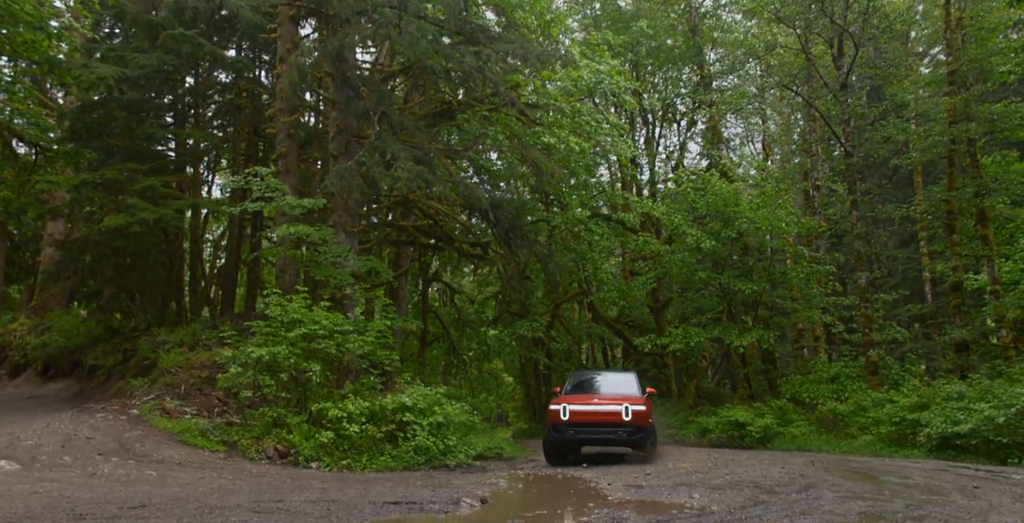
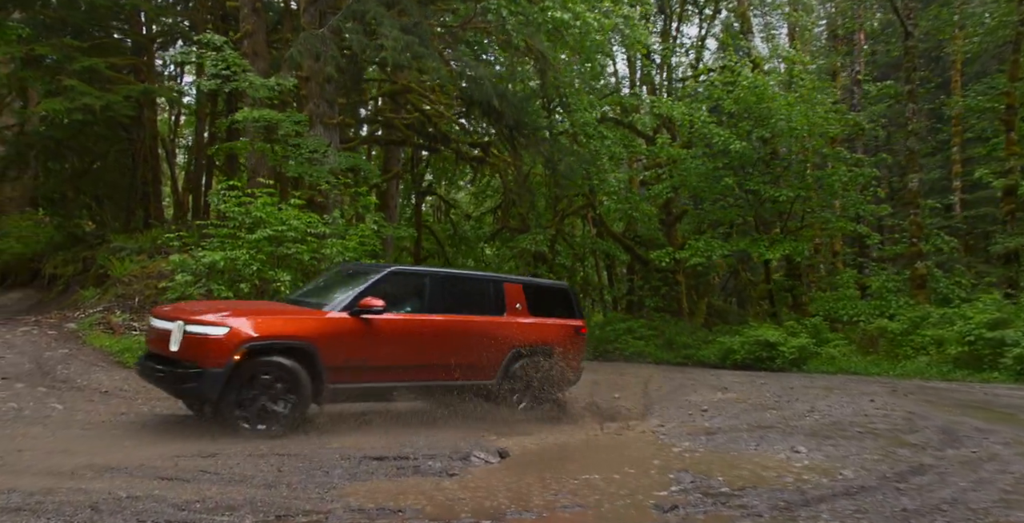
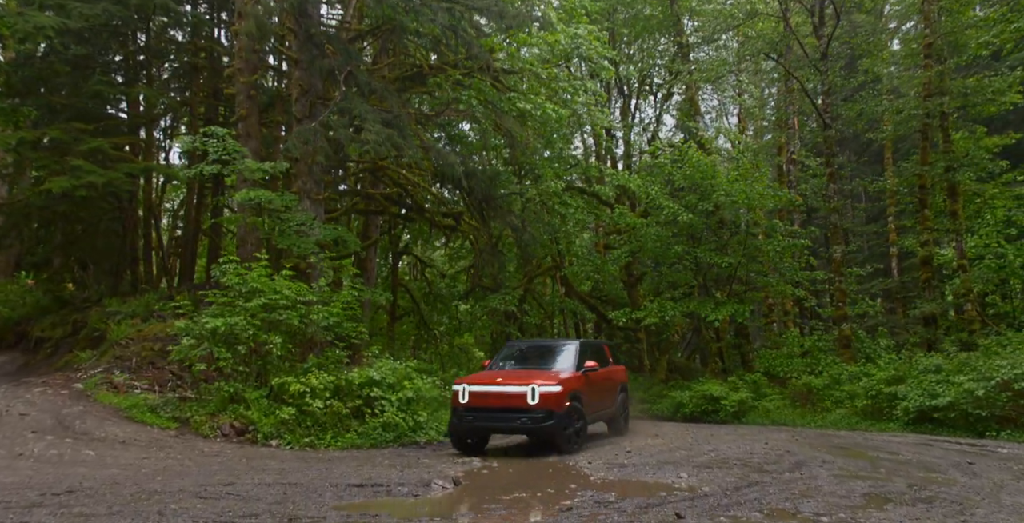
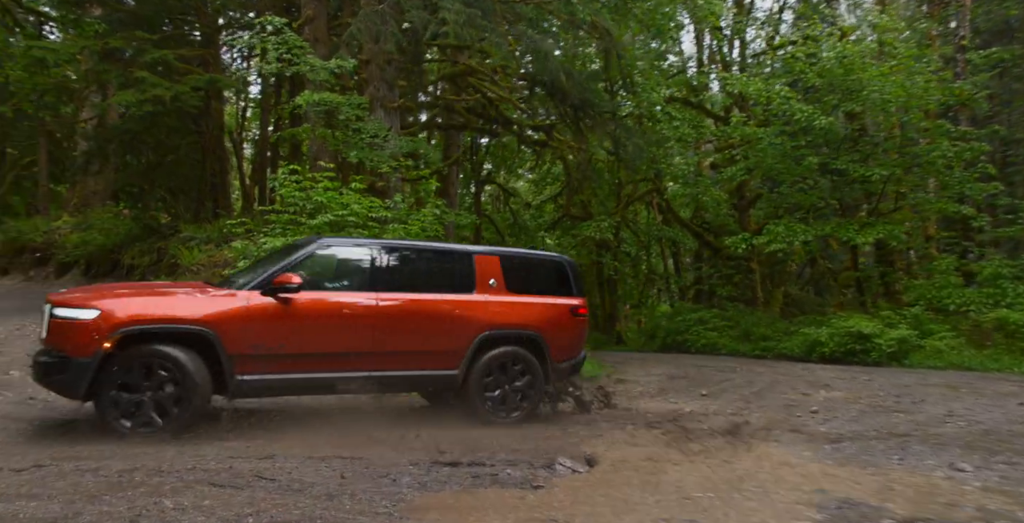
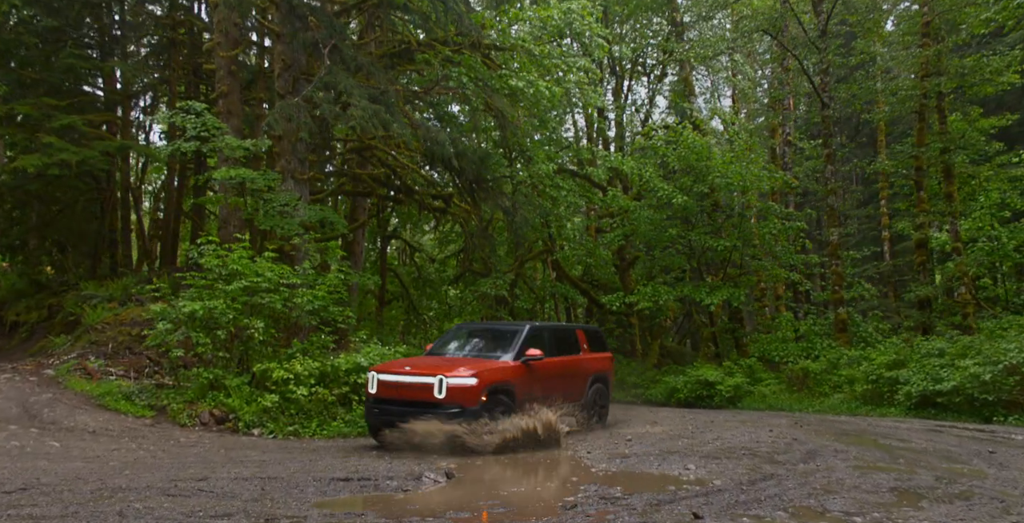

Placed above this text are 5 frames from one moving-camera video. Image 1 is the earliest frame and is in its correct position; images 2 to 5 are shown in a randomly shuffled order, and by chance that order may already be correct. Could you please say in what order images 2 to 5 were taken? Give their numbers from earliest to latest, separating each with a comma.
3, 5, 2, 4
